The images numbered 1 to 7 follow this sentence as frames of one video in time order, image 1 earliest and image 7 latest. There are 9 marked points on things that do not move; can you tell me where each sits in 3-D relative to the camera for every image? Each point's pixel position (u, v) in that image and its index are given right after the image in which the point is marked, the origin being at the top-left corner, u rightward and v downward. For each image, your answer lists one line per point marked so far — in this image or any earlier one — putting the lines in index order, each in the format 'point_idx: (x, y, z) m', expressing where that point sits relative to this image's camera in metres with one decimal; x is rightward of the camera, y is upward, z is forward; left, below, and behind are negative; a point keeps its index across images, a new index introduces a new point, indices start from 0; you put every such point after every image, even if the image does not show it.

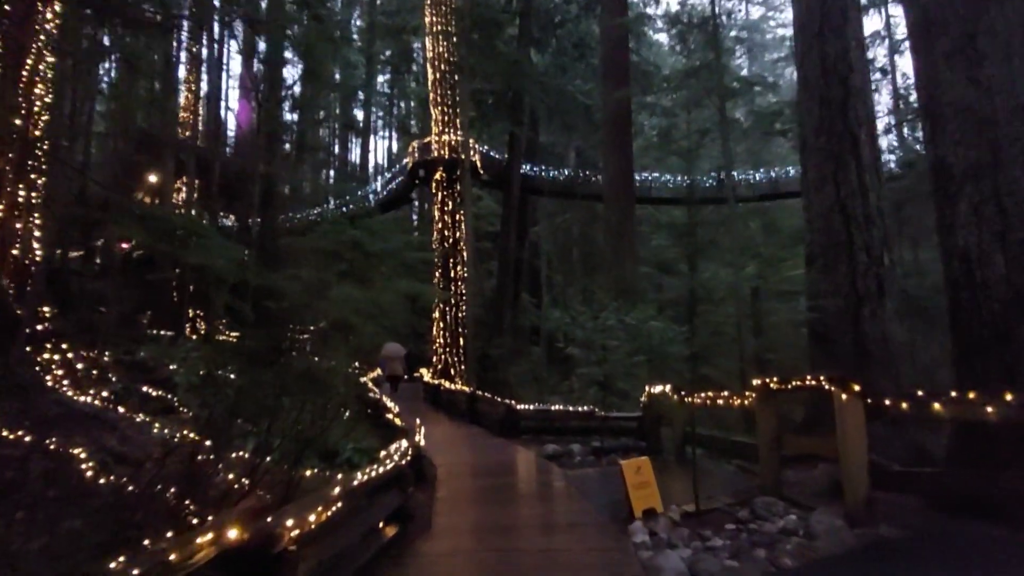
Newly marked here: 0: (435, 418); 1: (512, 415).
0: (-1.6, -2.7, +14.4) m
1: (0.0, -2.2, +11.5) m
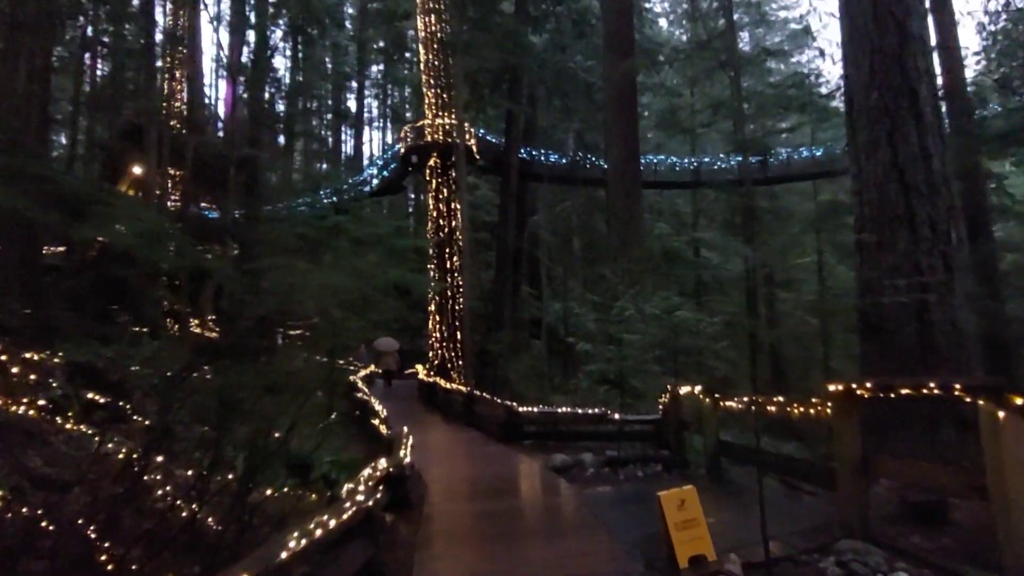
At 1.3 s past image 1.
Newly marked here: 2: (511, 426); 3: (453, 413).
0: (-1.6, -2.6, +13.3) m
1: (+0.1, -2.0, +10.4) m
2: (0.0, -2.1, +10.5) m
3: (-1.1, -2.4, +13.4) m
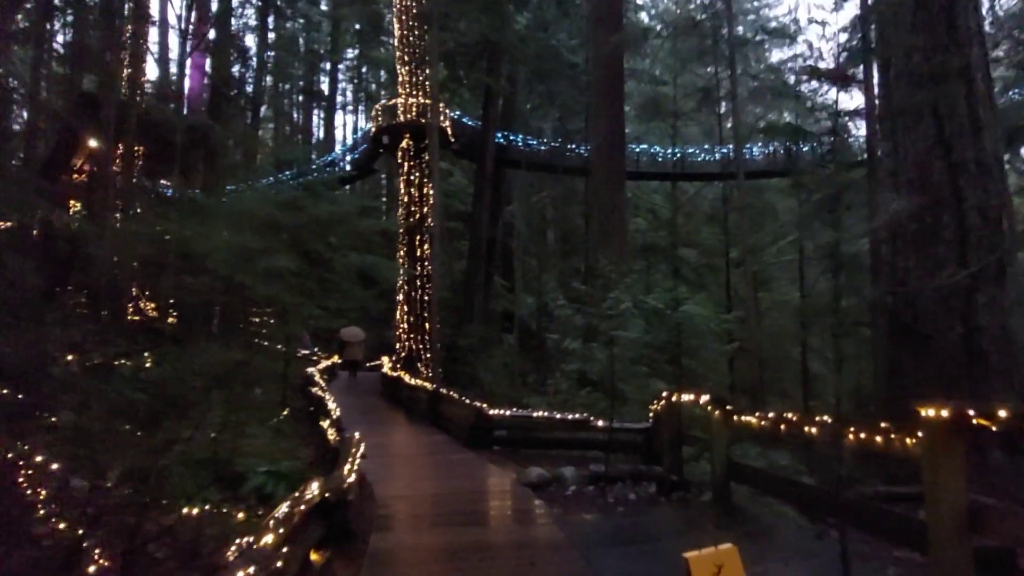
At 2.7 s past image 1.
0: (-2.1, -2.3, +12.2) m
1: (-0.3, -1.8, +9.4) m
2: (-0.4, -2.0, +9.5) m
3: (-1.7, -2.2, +12.3) m
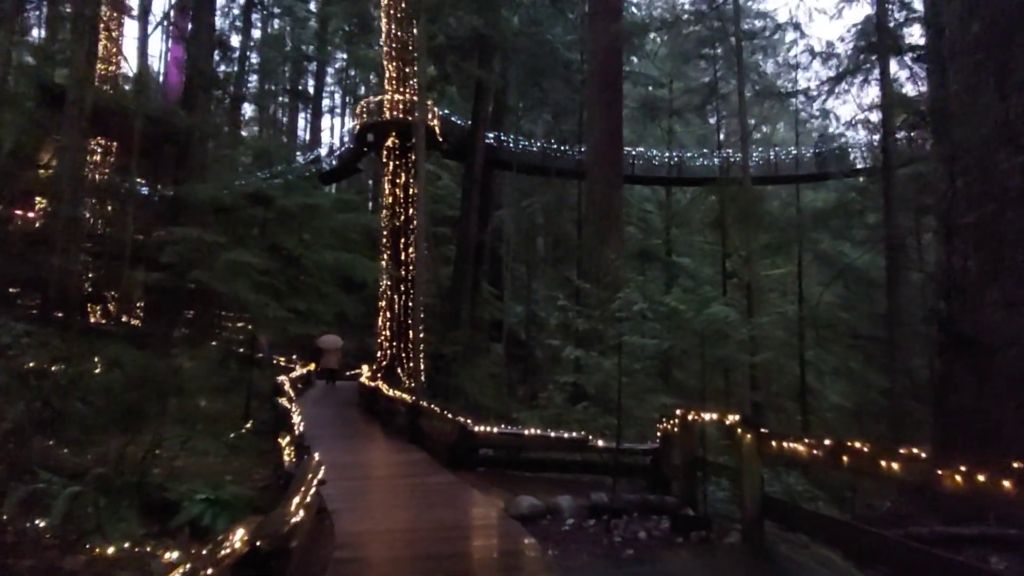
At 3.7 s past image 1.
0: (-2.3, -2.4, +11.2) m
1: (-0.5, -1.8, +8.4) m
2: (-0.6, -2.0, +8.5) m
3: (-1.9, -2.3, +11.4) m
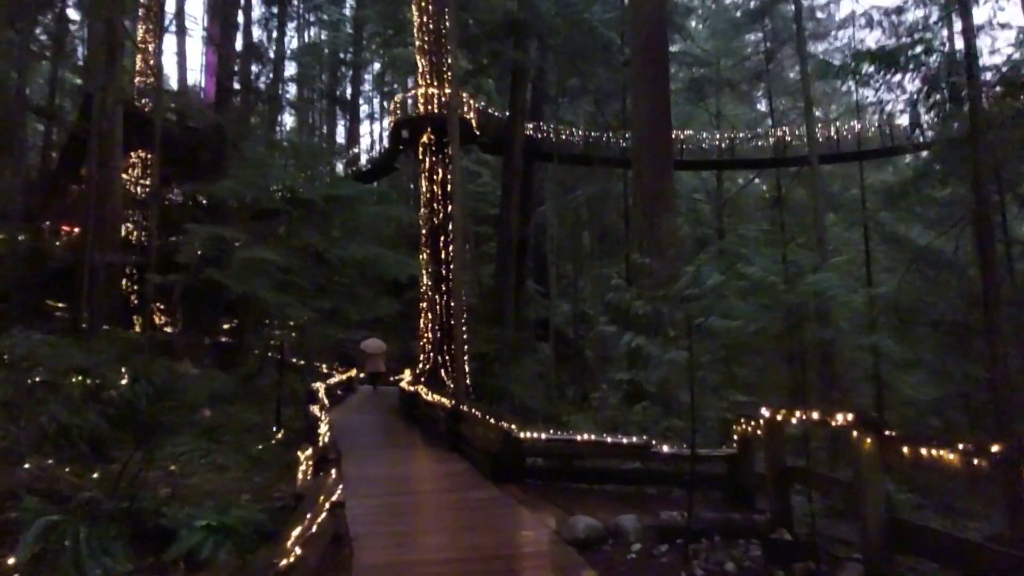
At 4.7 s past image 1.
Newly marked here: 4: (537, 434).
0: (-1.6, -2.3, +10.5) m
1: (0.0, -1.7, +7.6) m
2: (0.0, -1.9, +7.7) m
3: (-1.1, -2.2, +10.6) m
4: (+0.3, -1.6, +7.6) m
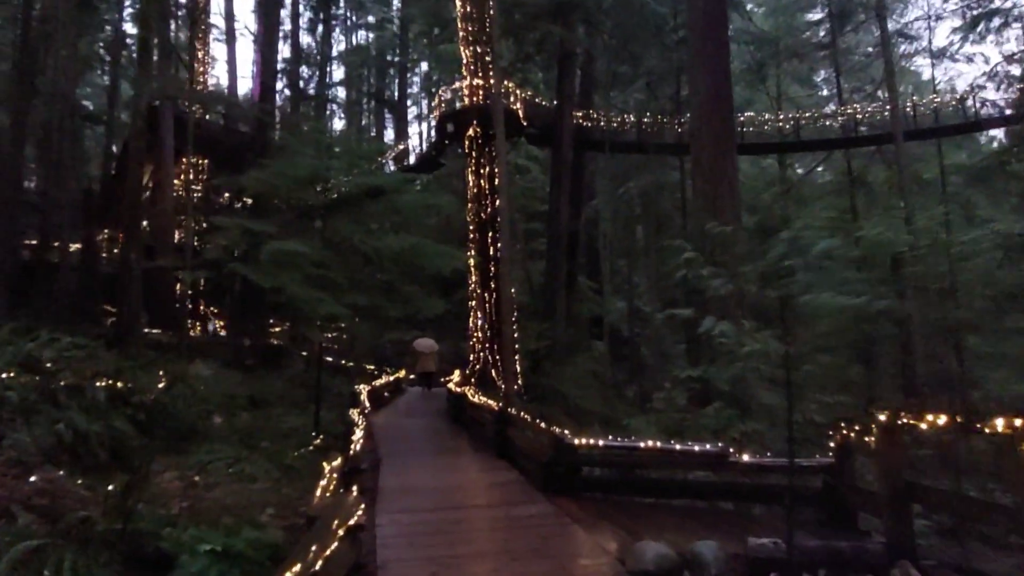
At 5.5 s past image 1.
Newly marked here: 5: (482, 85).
0: (-0.8, -2.2, +9.8) m
1: (+0.6, -1.6, +6.8) m
2: (+0.5, -1.8, +6.9) m
3: (-0.4, -2.1, +9.9) m
4: (+0.8, -1.5, +6.9) m
5: (-0.7, +4.8, +16.2) m
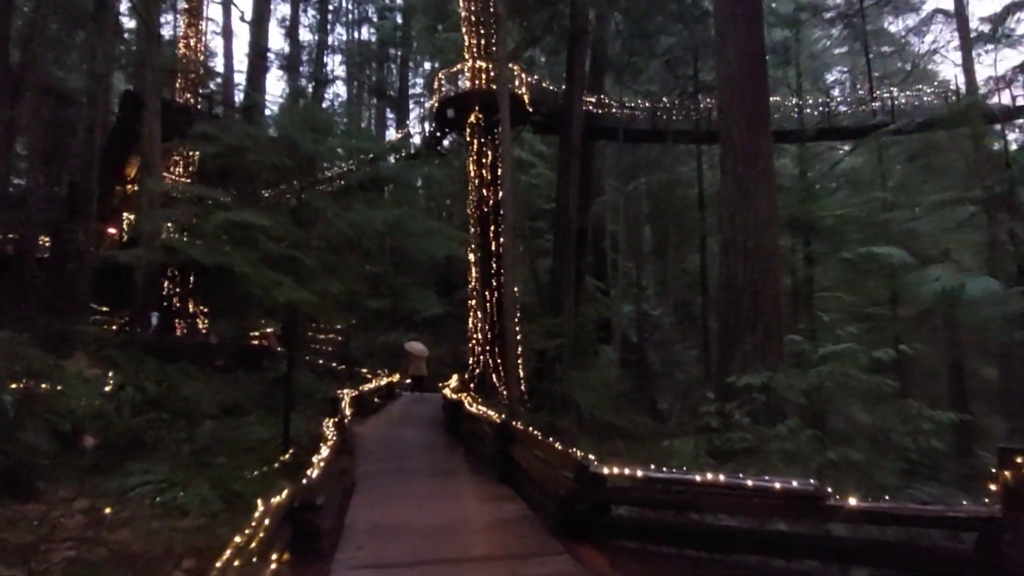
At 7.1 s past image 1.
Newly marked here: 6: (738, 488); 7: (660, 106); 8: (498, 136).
0: (-0.8, -2.1, +8.4) m
1: (+0.6, -1.5, +5.4) m
2: (+0.5, -1.6, +5.5) m
3: (-0.3, -2.0, +8.5) m
4: (+0.9, -1.4, +5.5) m
5: (-0.6, +4.8, +14.9) m
6: (+1.5, -1.4, +5.1) m
7: (+3.6, +4.4, +17.2) m
8: (-0.3, +3.4, +15.1) m
